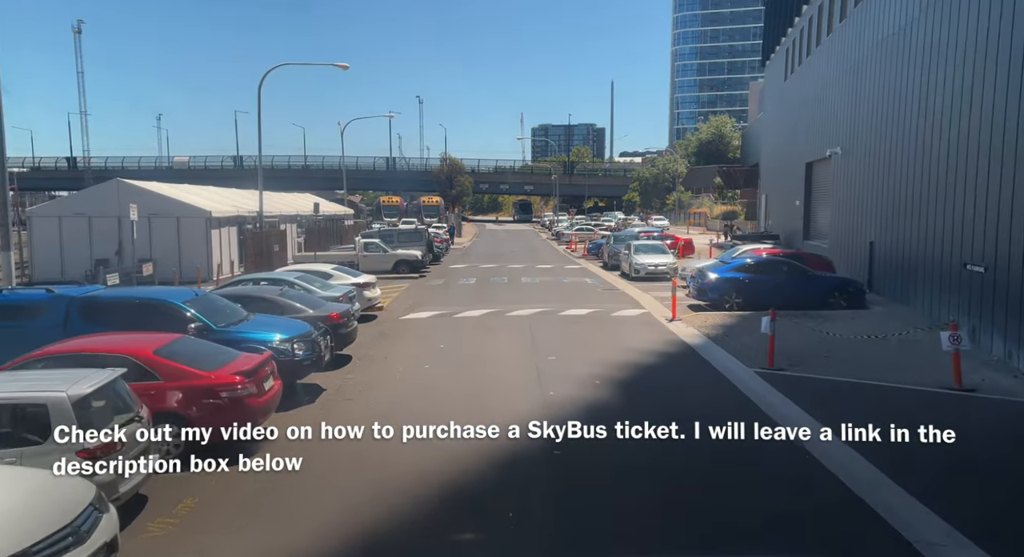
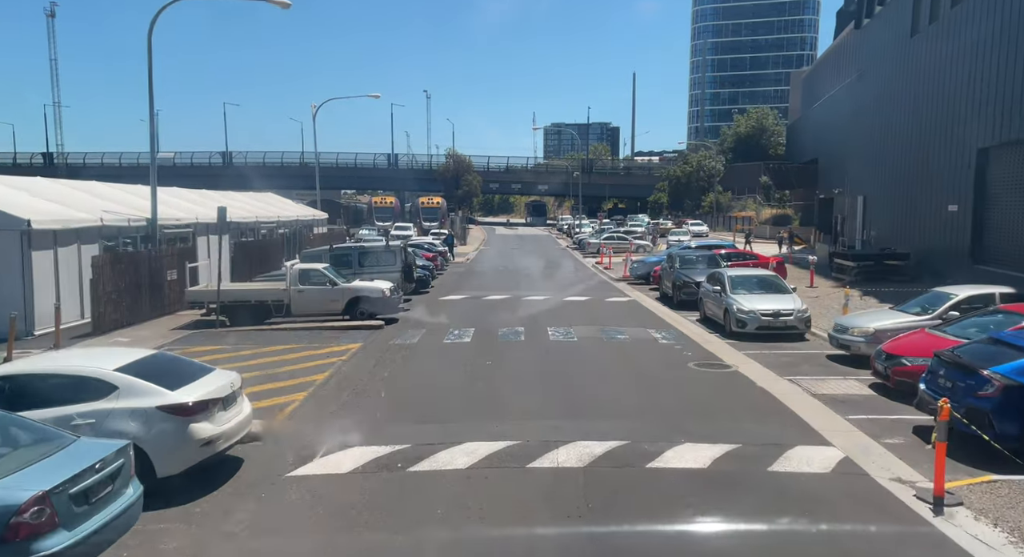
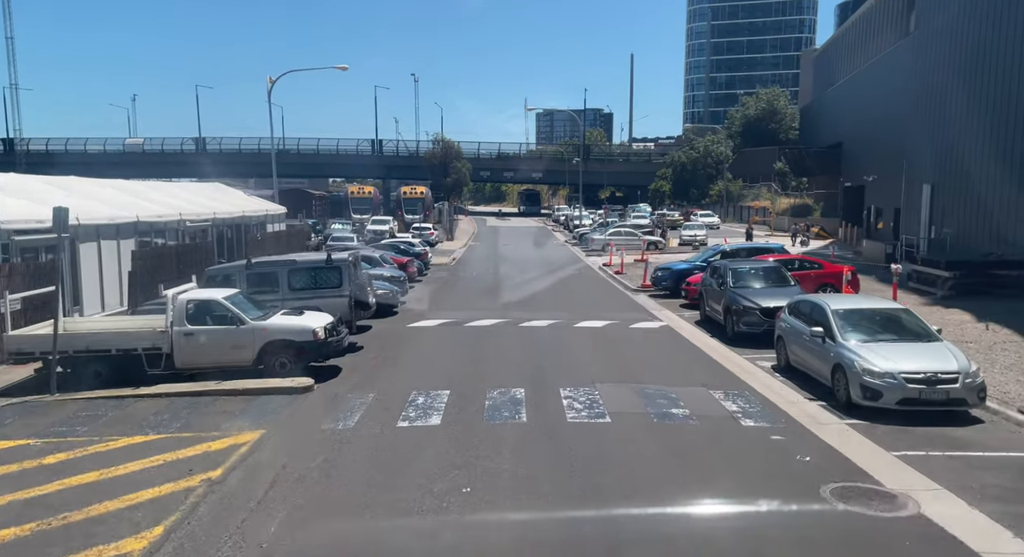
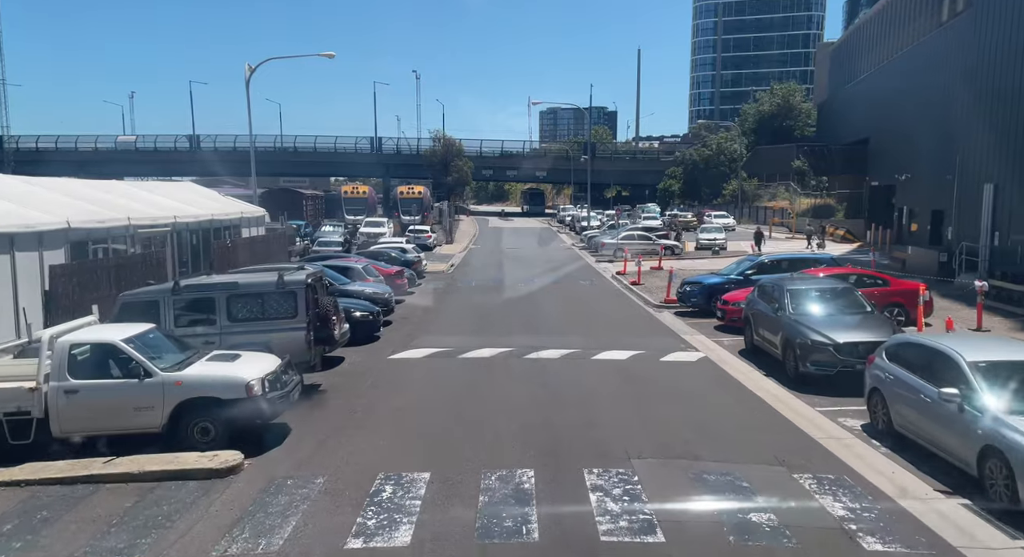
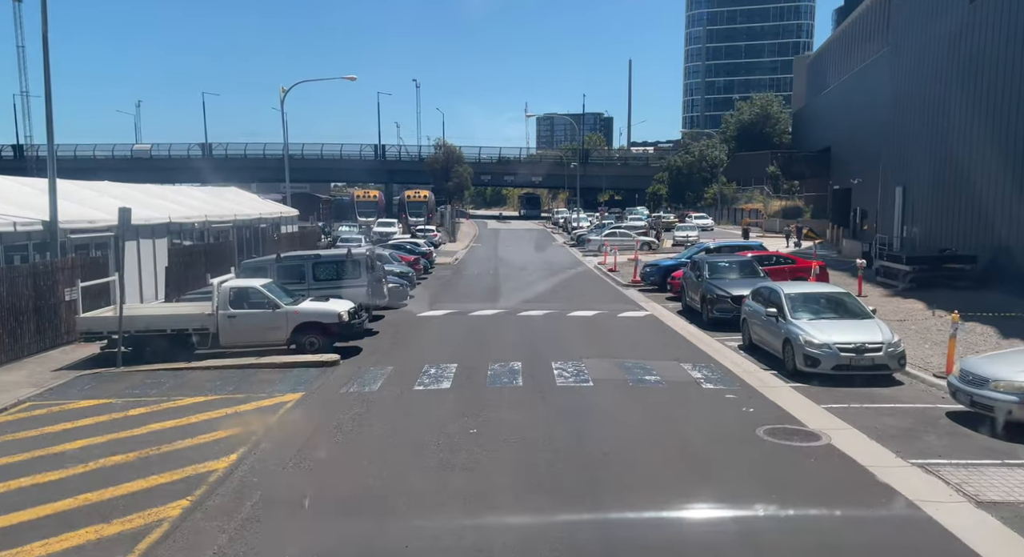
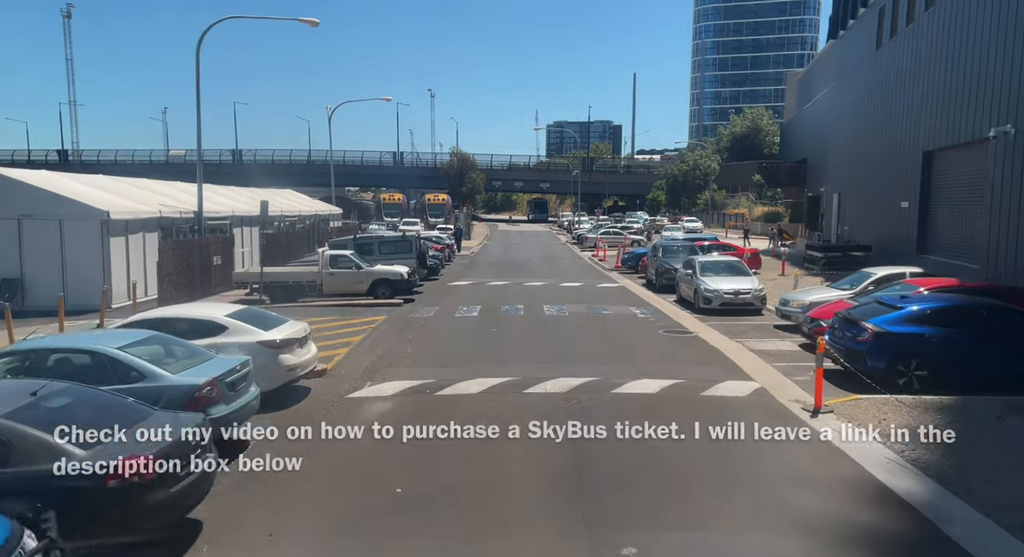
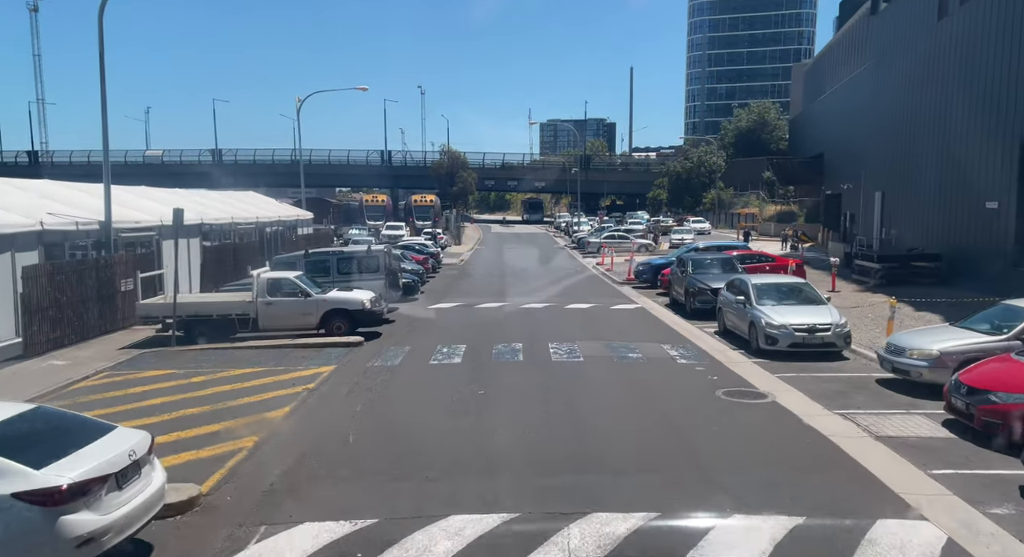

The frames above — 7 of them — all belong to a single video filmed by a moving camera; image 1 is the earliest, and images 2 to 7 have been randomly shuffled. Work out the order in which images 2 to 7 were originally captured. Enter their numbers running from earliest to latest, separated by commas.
6, 2, 7, 5, 3, 4
